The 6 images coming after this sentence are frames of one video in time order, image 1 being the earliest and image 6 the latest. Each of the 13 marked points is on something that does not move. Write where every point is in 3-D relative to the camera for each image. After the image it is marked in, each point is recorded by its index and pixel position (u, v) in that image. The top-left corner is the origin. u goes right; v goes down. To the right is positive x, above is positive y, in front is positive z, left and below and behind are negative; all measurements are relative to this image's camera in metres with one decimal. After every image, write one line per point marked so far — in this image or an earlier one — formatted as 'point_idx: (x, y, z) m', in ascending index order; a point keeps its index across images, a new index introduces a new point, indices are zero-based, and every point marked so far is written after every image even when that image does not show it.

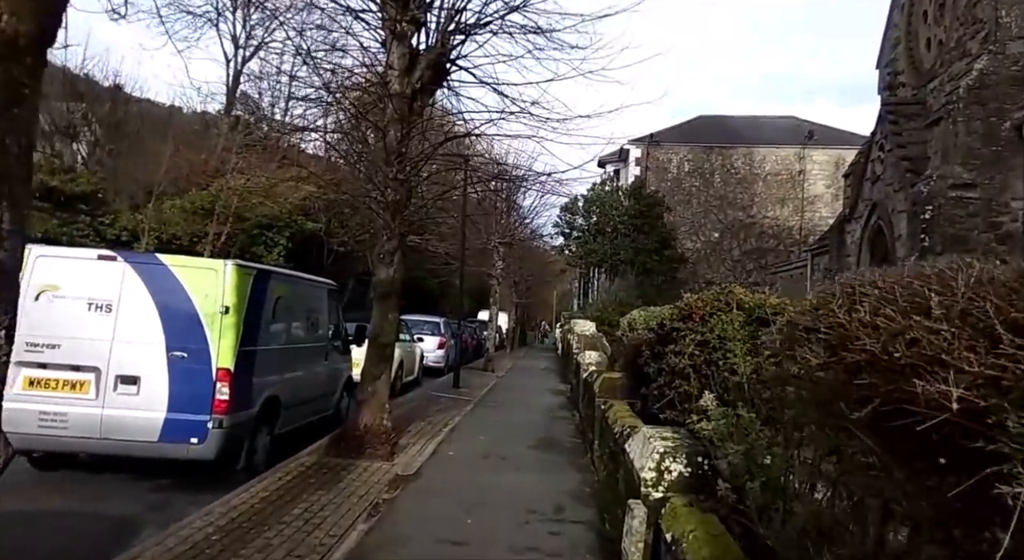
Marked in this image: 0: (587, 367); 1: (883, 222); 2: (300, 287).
0: (+1.3, -1.5, +12.2) m
1: (+8.9, +1.4, +16.4) m
2: (-2.7, -0.1, +8.6) m
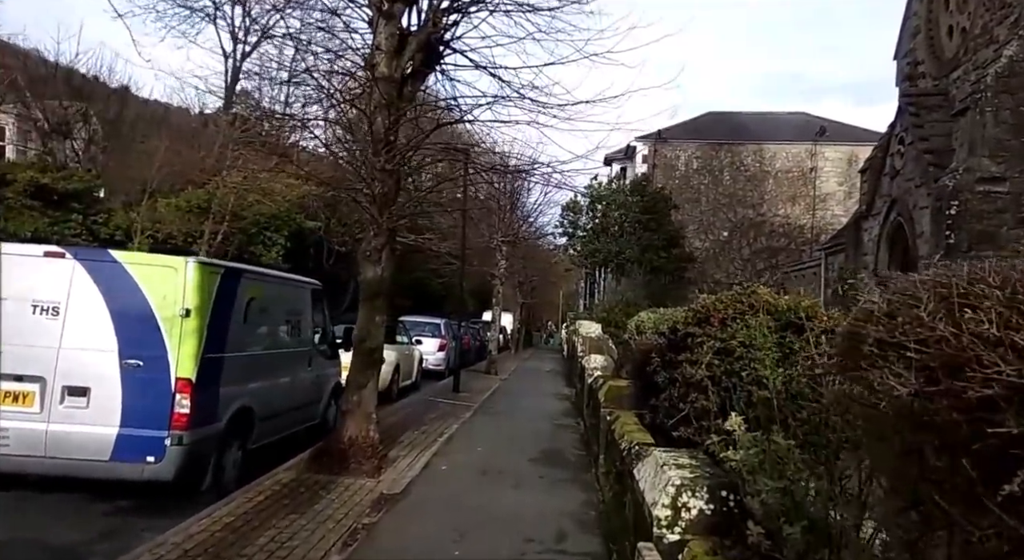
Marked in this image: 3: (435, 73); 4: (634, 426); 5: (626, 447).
0: (+1.3, -1.5, +11.4) m
1: (+9.0, +1.4, +15.7) m
2: (-2.7, -0.1, +7.9) m
3: (-1.0, +2.6, +8.7) m
4: (+1.2, -1.4, +6.6) m
5: (+1.0, -1.5, +6.0) m
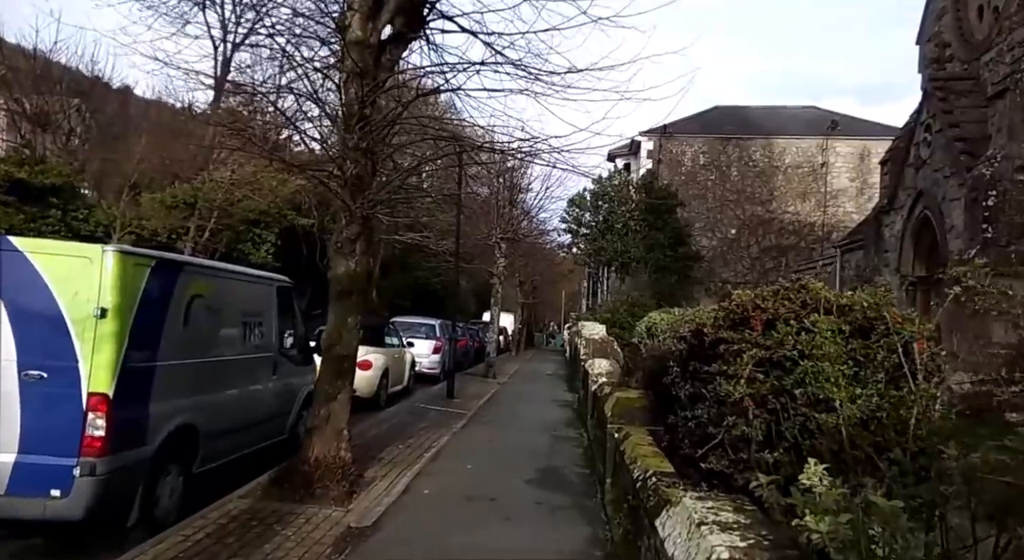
0: (+1.3, -1.5, +10.4) m
1: (+8.9, +1.5, +14.6) m
2: (-2.8, 0.0, +6.8) m
3: (-1.0, +2.7, +7.6) m
4: (+1.1, -1.4, +5.5) m
5: (+0.9, -1.4, +4.9) m
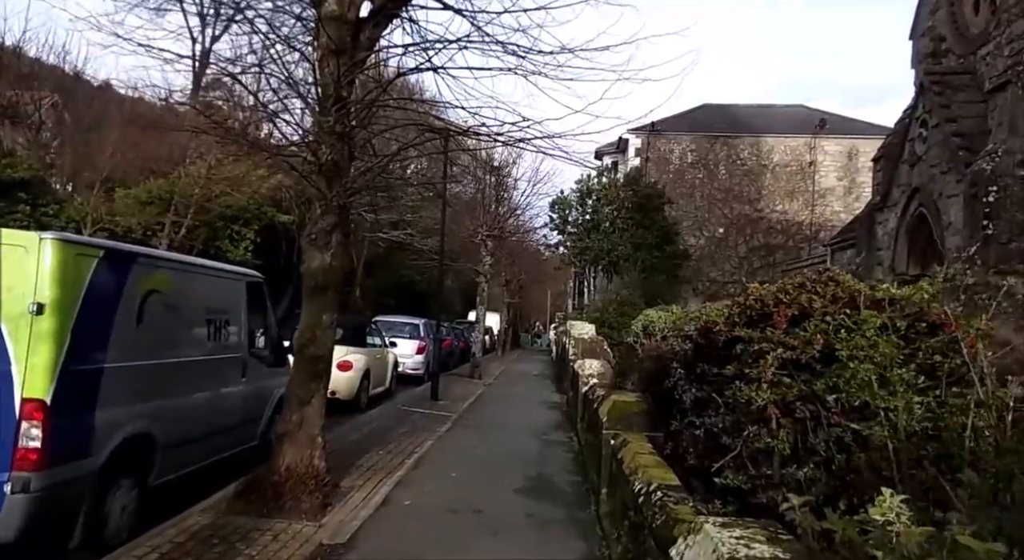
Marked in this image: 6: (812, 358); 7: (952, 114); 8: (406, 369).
0: (+1.1, -1.4, +9.9) m
1: (+8.7, +1.5, +14.3) m
2: (-2.9, 0.0, +6.3) m
3: (-1.2, +2.7, +7.1) m
4: (+1.0, -1.3, +5.0) m
5: (+0.8, -1.4, +4.4) m
6: (+1.4, -0.4, +3.2) m
7: (+8.8, +3.3, +13.6) m
8: (-2.8, -2.4, +18.0) m
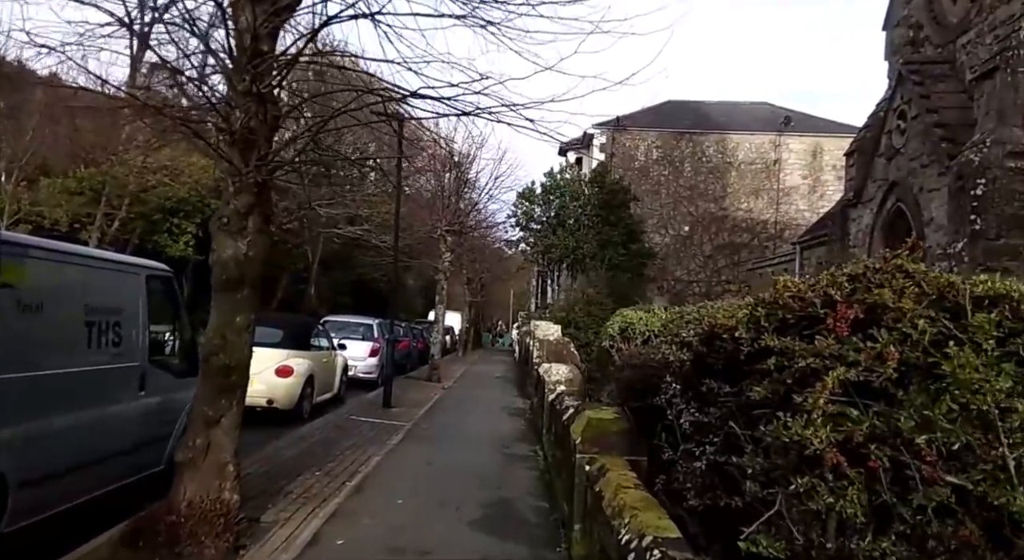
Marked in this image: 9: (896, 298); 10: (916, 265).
0: (+0.5, -1.4, +8.9) m
1: (+7.9, +1.5, +13.6) m
2: (-3.2, +0.1, +5.0) m
3: (-1.5, +2.8, +6.0) m
4: (+0.7, -1.3, +4.0) m
5: (+0.6, -1.3, +3.4) m
6: (+1.2, -0.3, +2.2) m
7: (+8.1, +3.4, +13.0) m
8: (-3.8, -2.3, +16.8) m
9: (+1.3, -0.1, +2.4) m
10: (+1.6, +0.1, +2.7) m
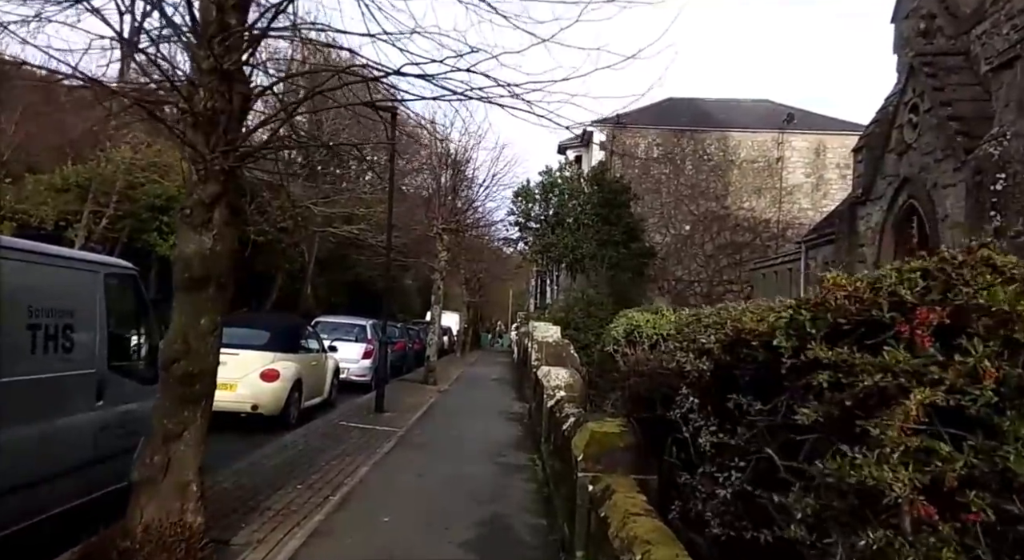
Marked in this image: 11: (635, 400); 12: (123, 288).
0: (+0.5, -1.4, +8.4) m
1: (+7.8, +1.5, +13.1) m
2: (-3.3, +0.1, +4.5) m
3: (-1.6, +2.8, +5.4) m
4: (+0.7, -1.3, +3.5) m
5: (+0.6, -1.3, +2.9) m
6: (+1.2, -0.3, +1.7) m
7: (+8.0, +3.4, +12.5) m
8: (-3.9, -2.3, +16.2) m
9: (+1.3, -0.1, +1.9) m
10: (+1.5, +0.1, +2.1) m
11: (+0.9, -0.9, +5.1) m
12: (-3.4, 0.0, +6.0) m
